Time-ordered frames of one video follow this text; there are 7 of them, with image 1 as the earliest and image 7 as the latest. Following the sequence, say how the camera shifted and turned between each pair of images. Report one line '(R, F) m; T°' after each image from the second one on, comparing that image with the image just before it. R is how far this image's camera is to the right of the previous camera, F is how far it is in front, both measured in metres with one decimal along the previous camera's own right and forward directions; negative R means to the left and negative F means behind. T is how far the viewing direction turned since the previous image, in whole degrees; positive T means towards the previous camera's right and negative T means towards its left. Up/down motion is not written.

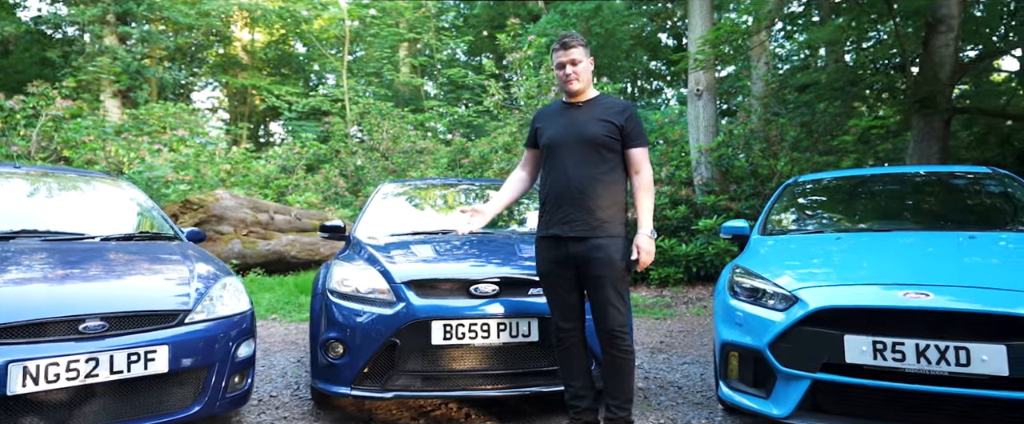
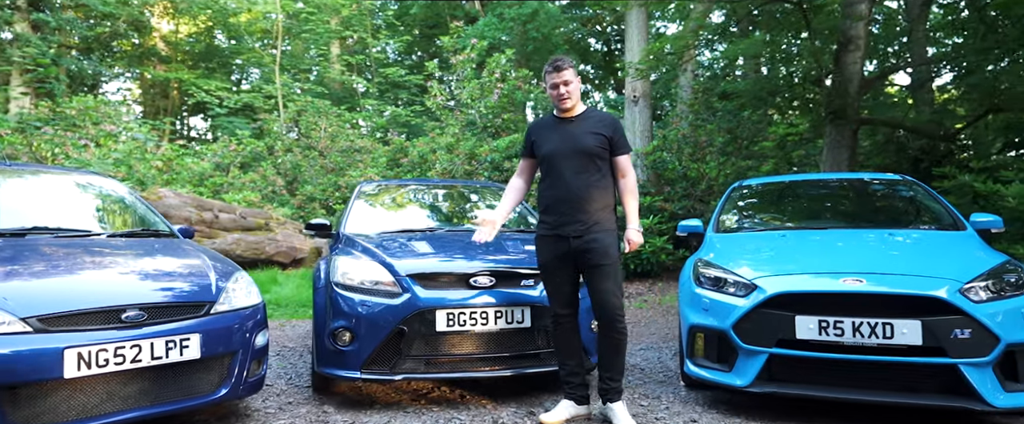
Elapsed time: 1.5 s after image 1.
(-0.3, -0.3) m; +7°
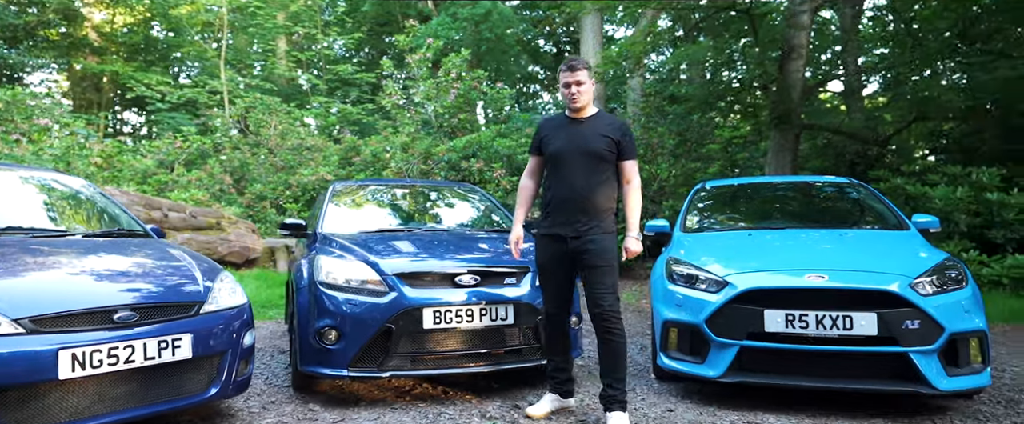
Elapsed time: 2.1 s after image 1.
(-0.2, -0.1) m; +5°
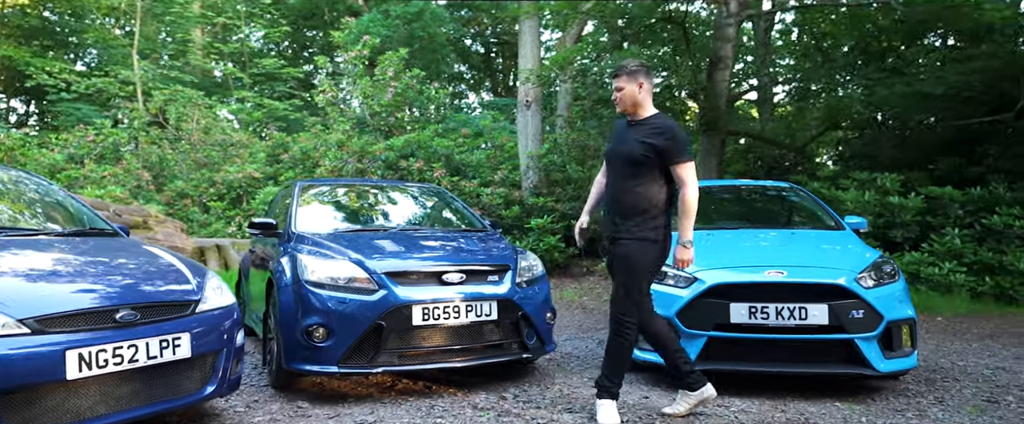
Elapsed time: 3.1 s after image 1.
(-0.3, -0.1) m; +7°
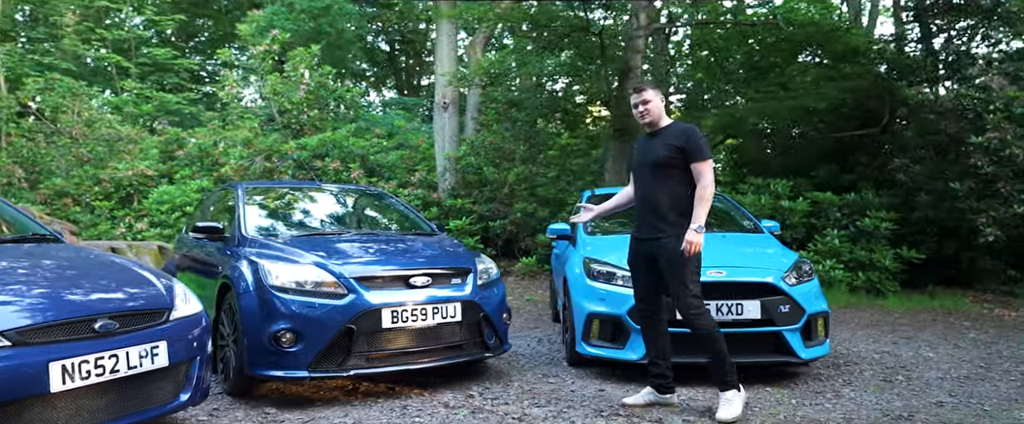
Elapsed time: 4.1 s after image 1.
(-0.3, -0.1) m; +9°
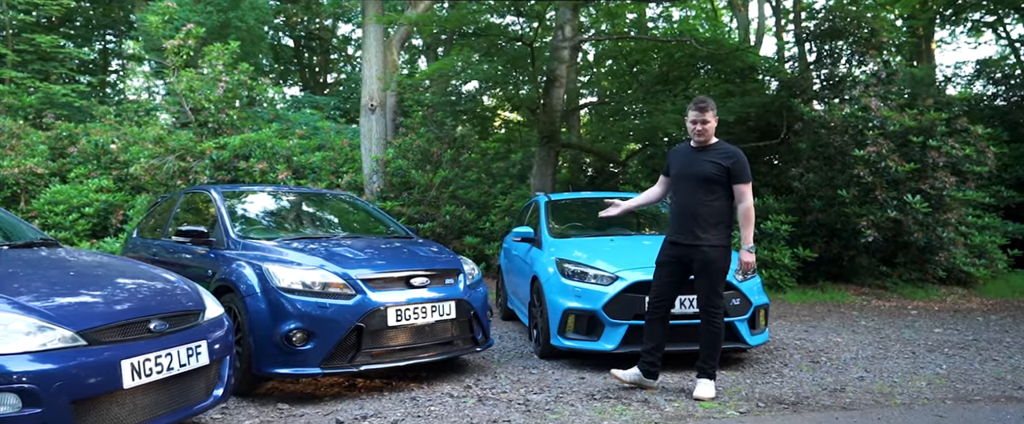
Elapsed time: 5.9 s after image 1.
(-0.5, -0.3) m; +9°
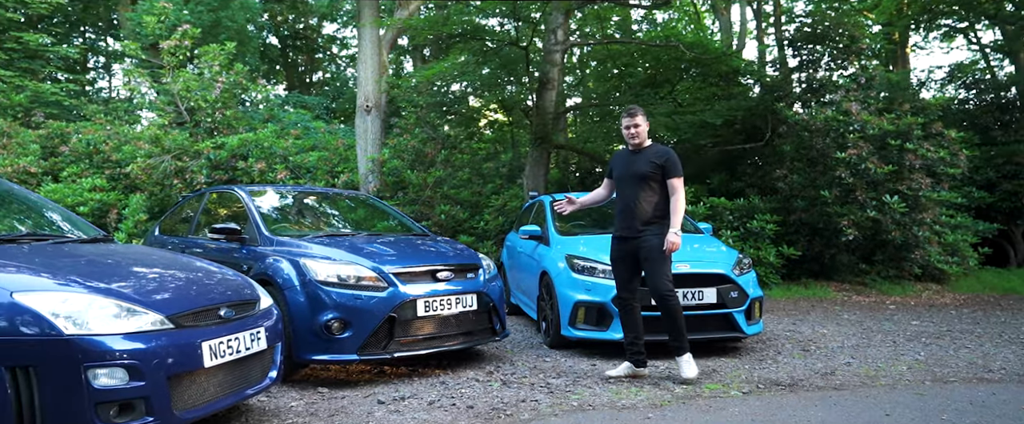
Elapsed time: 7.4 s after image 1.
(-0.2, -0.3) m; +2°
